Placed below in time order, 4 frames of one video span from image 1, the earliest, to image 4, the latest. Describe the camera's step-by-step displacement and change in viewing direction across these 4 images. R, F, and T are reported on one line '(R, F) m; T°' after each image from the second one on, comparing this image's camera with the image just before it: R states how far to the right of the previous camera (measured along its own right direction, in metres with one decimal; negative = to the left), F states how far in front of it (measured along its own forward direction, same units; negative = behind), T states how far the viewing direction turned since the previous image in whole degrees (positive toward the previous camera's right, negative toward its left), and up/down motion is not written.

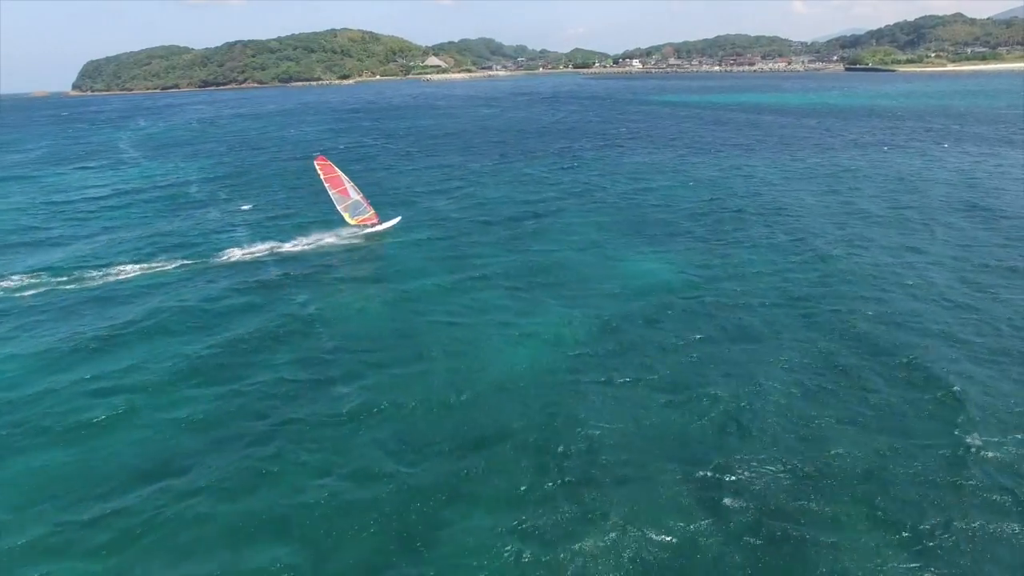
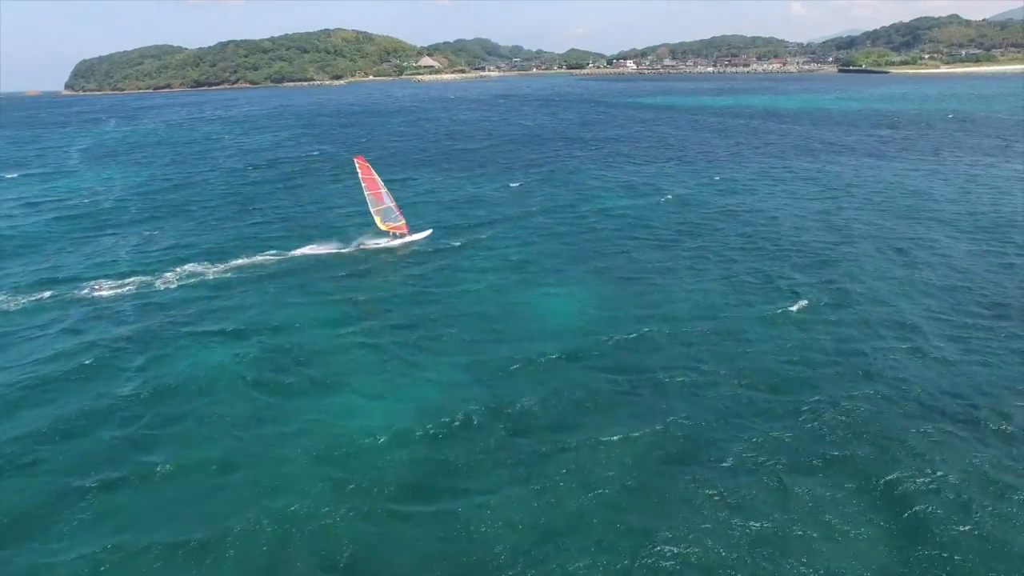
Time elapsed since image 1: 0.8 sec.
(+3.0, +3.7) m; 0°
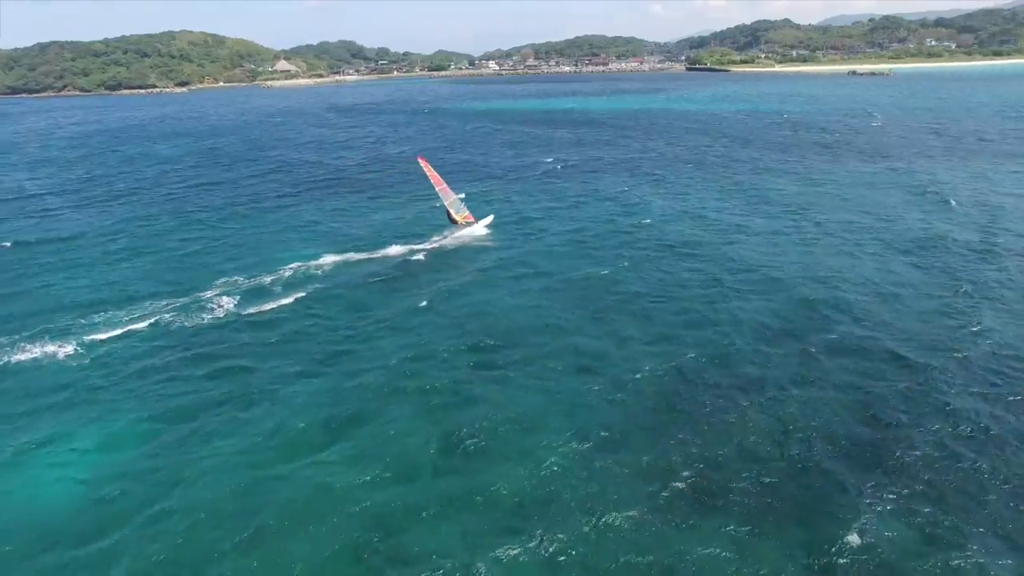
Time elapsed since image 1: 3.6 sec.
(+2.8, +15.2) m; +10°
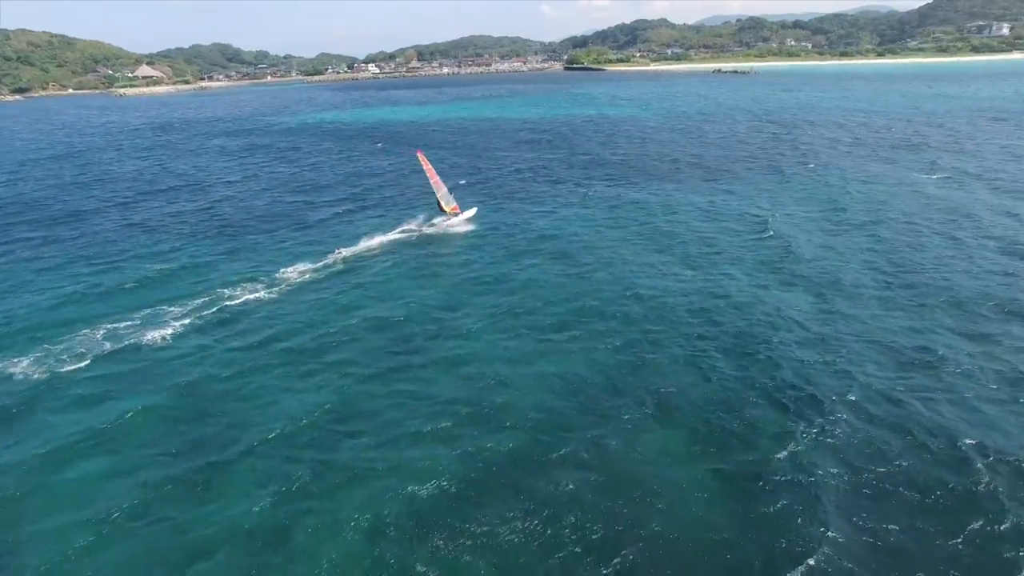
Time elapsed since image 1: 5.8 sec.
(+7.7, +10.3) m; +8°
